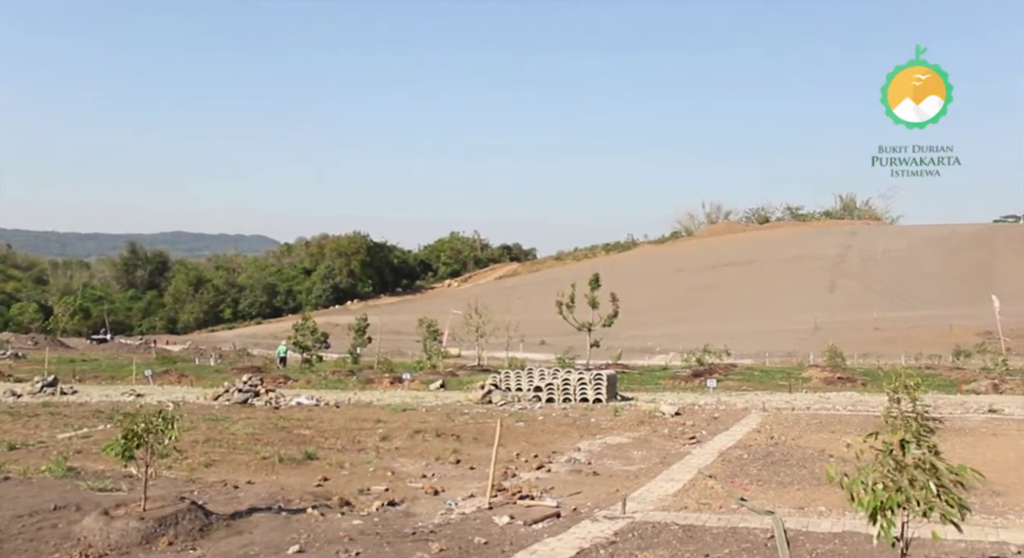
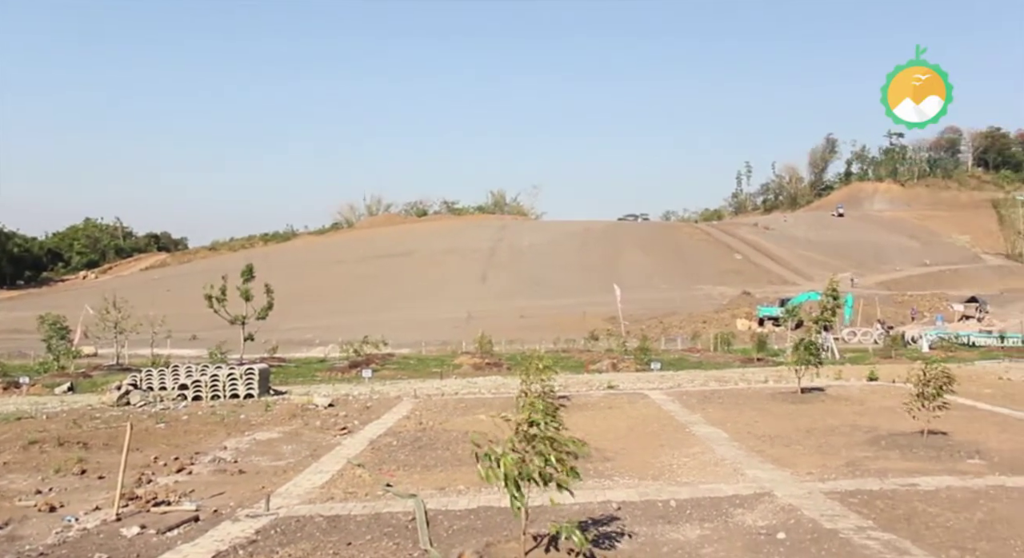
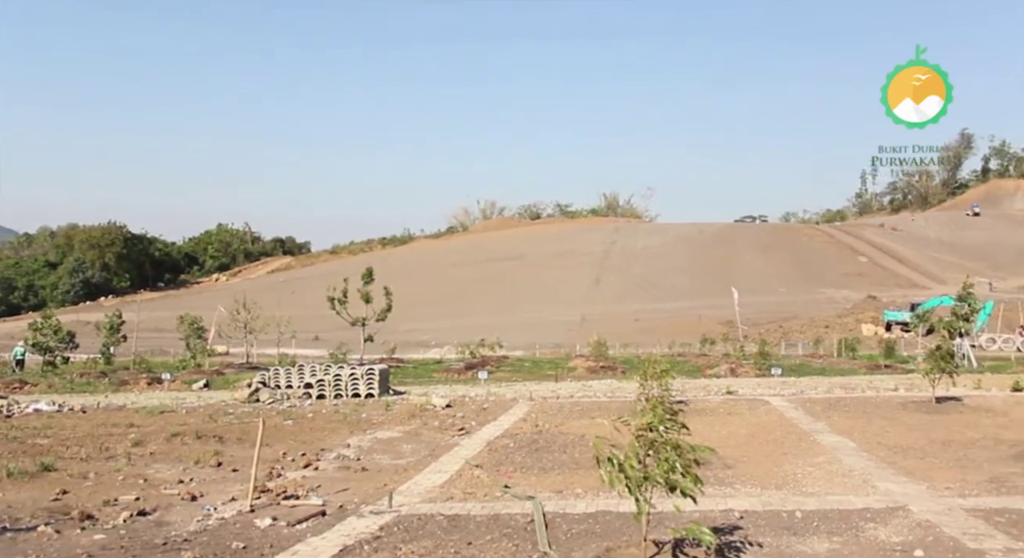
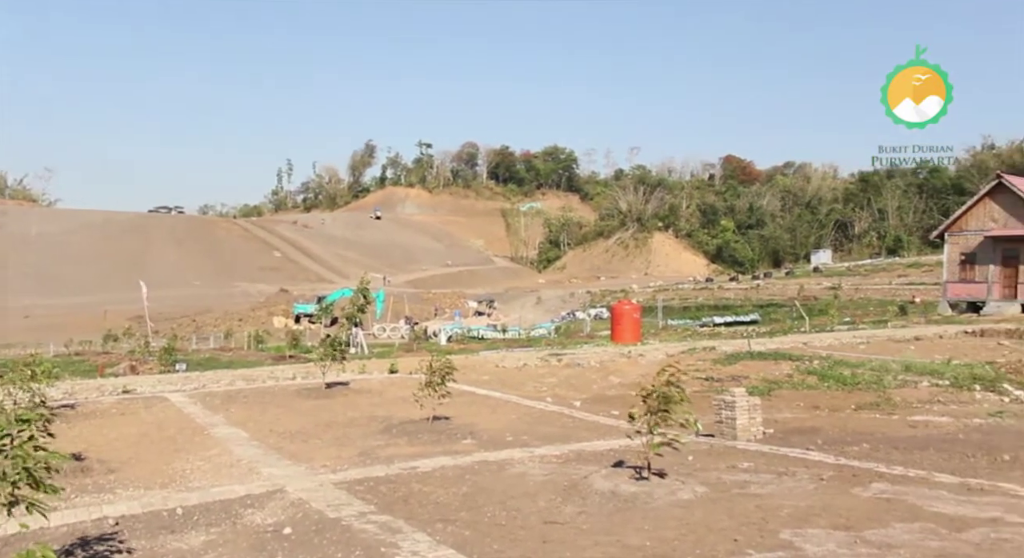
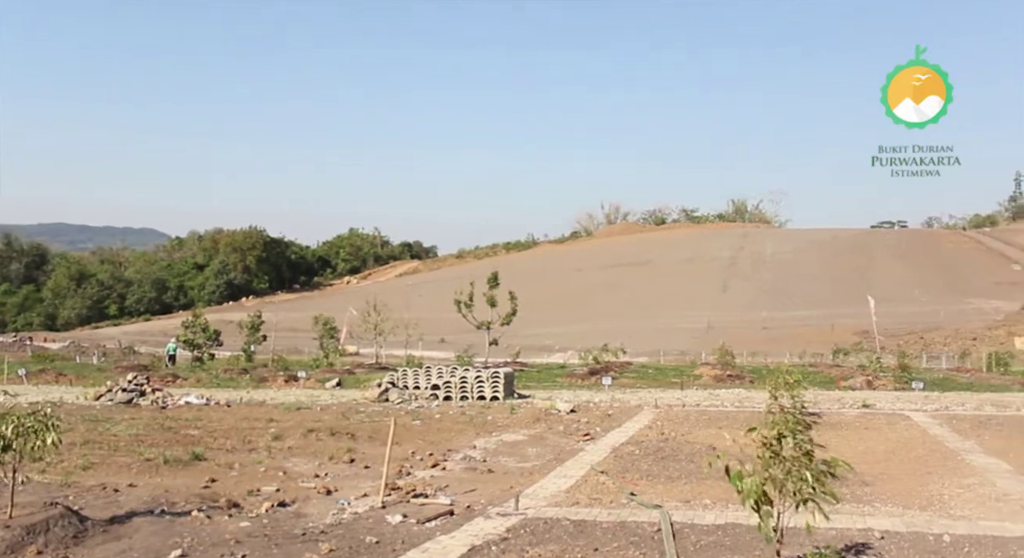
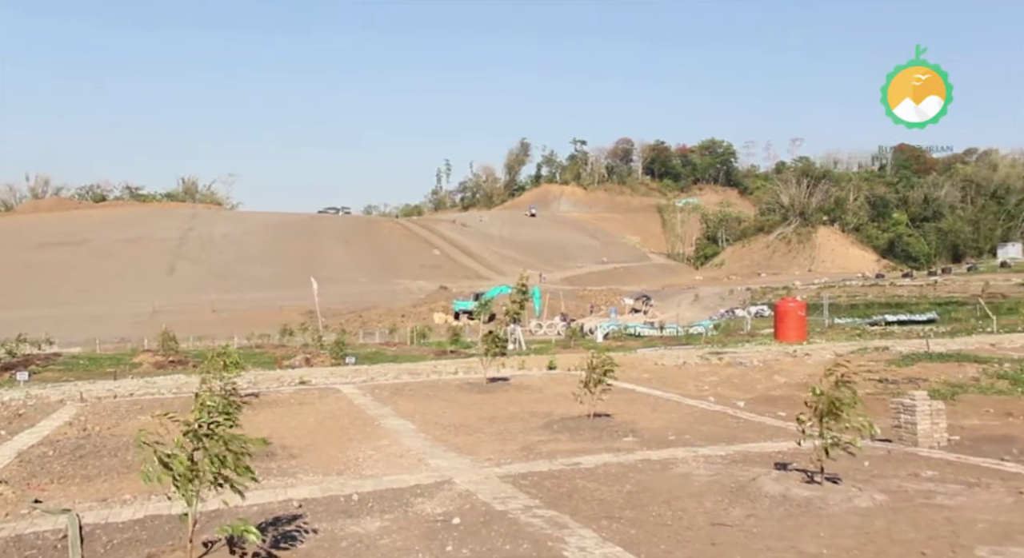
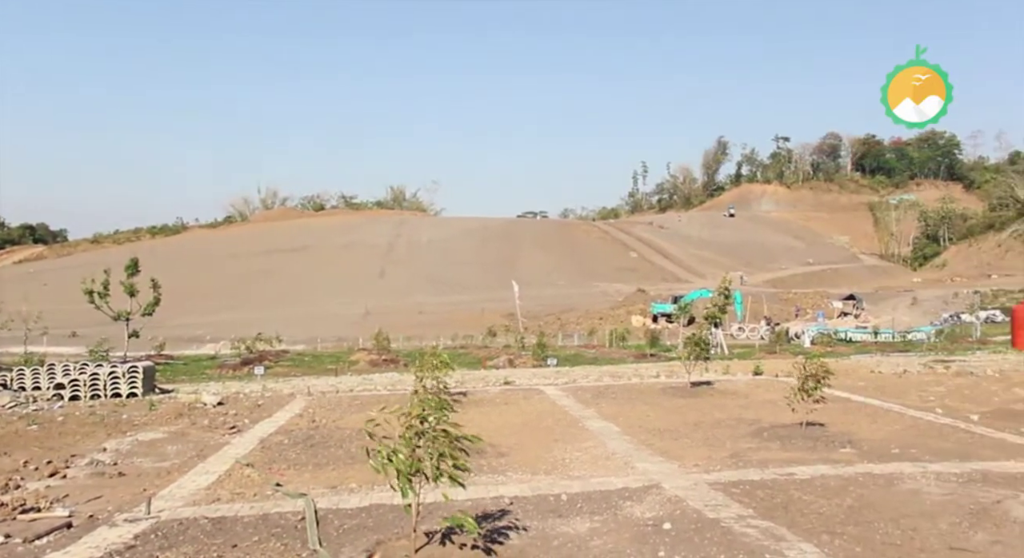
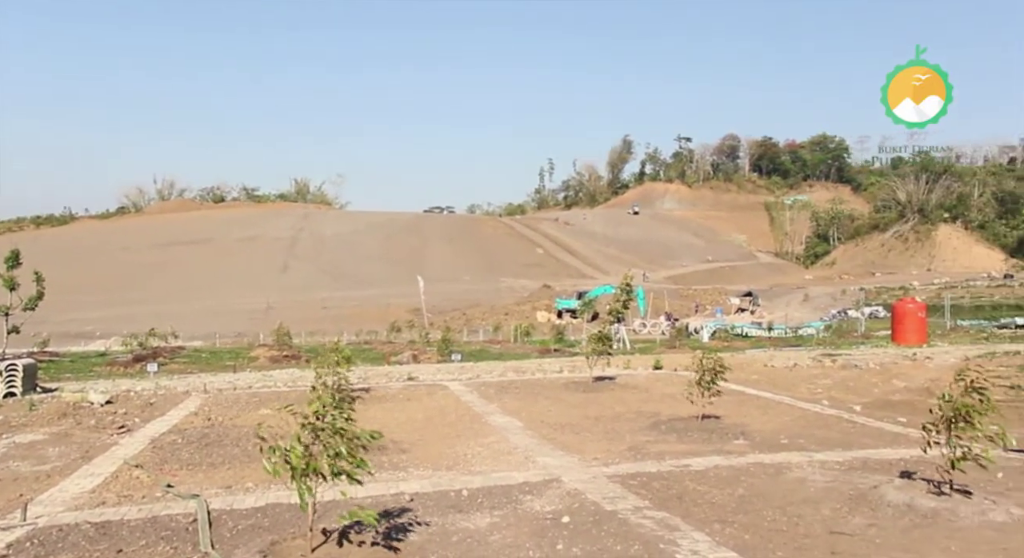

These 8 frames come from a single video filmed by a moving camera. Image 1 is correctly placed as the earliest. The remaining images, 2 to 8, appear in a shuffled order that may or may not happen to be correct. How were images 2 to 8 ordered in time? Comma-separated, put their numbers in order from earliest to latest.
5, 3, 2, 7, 8, 6, 4
